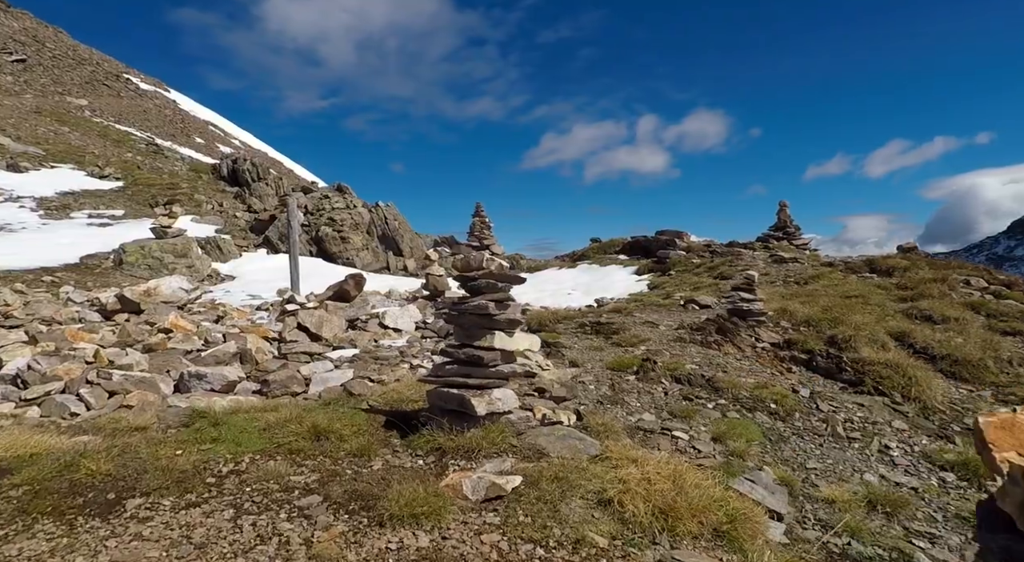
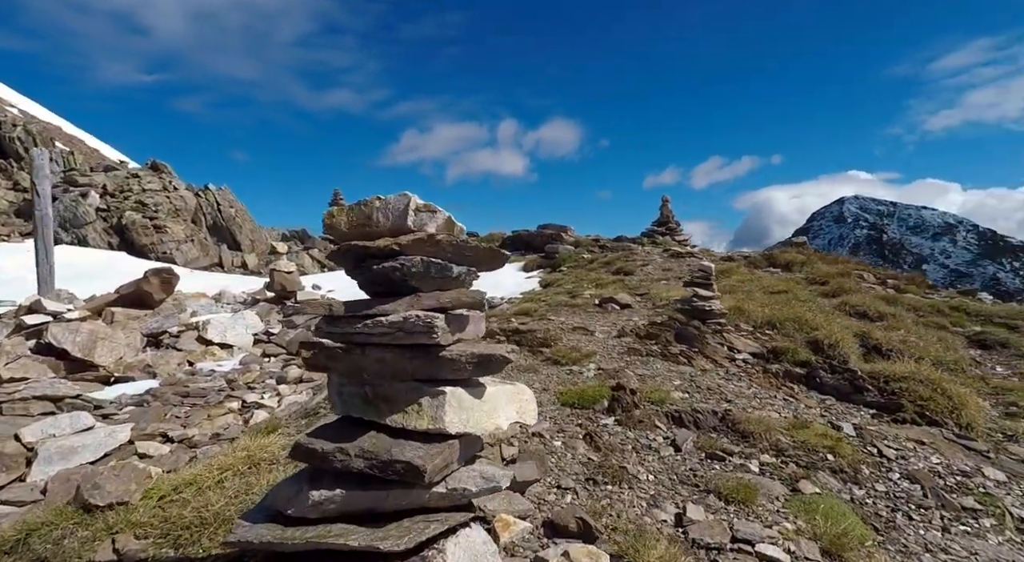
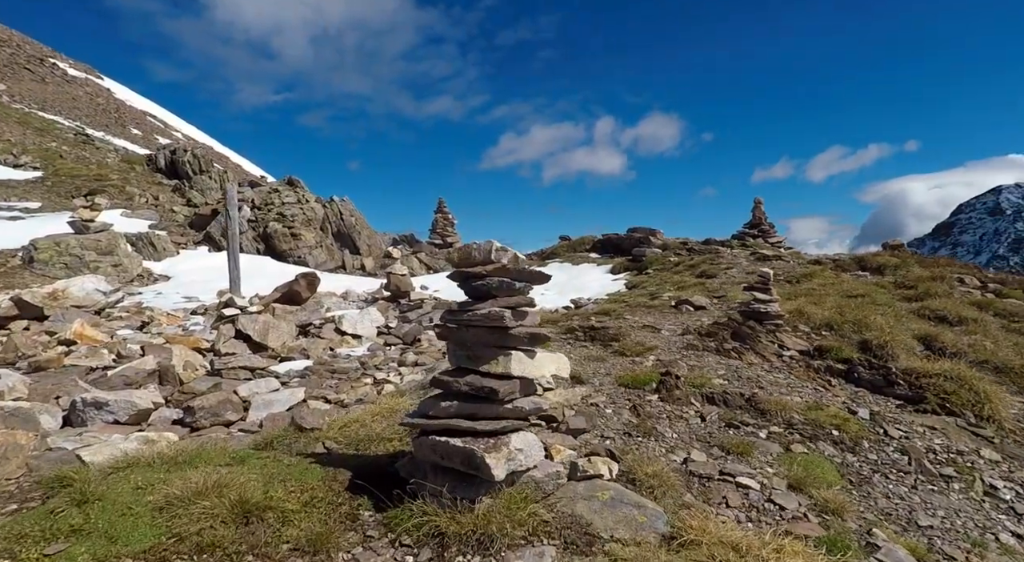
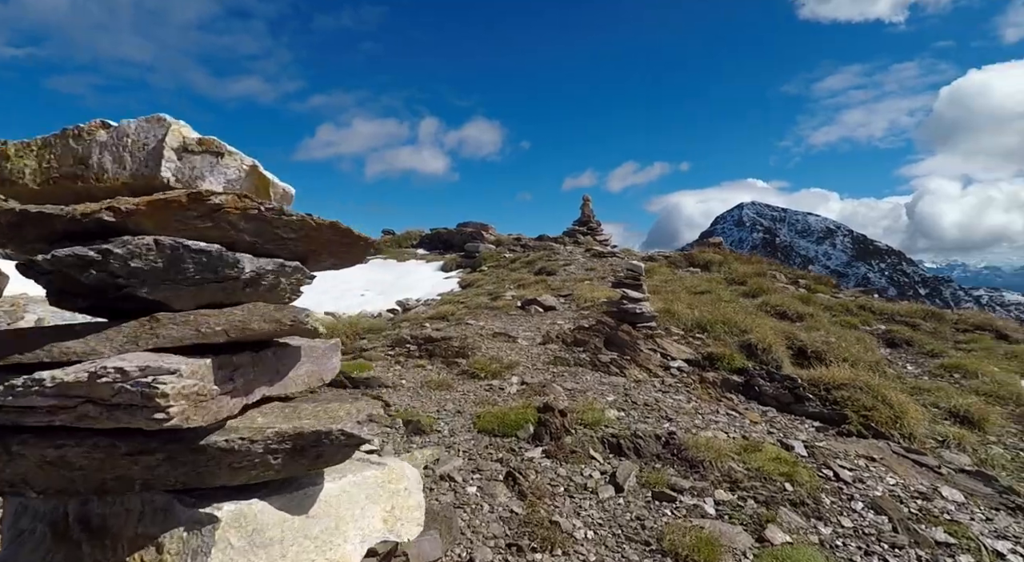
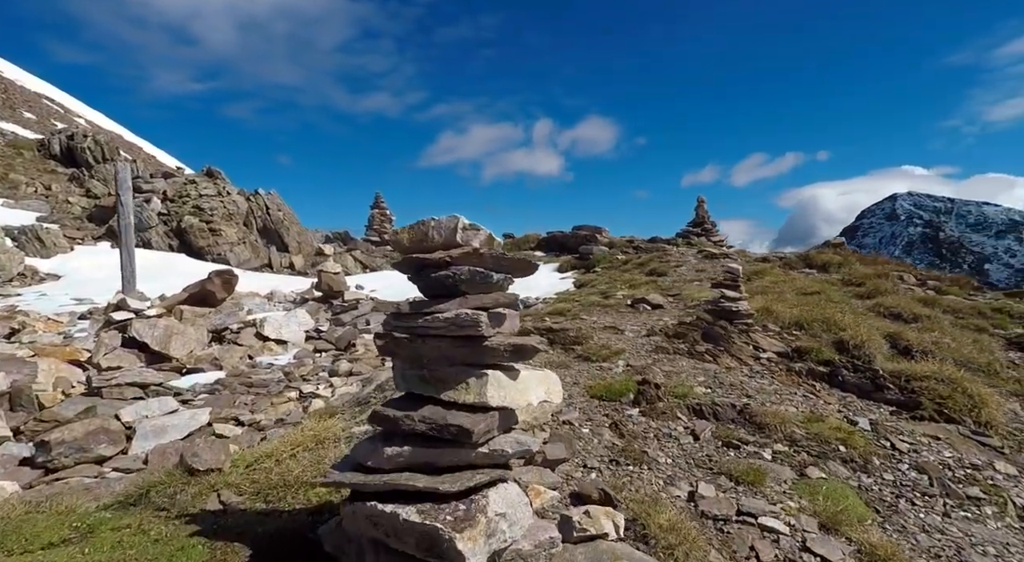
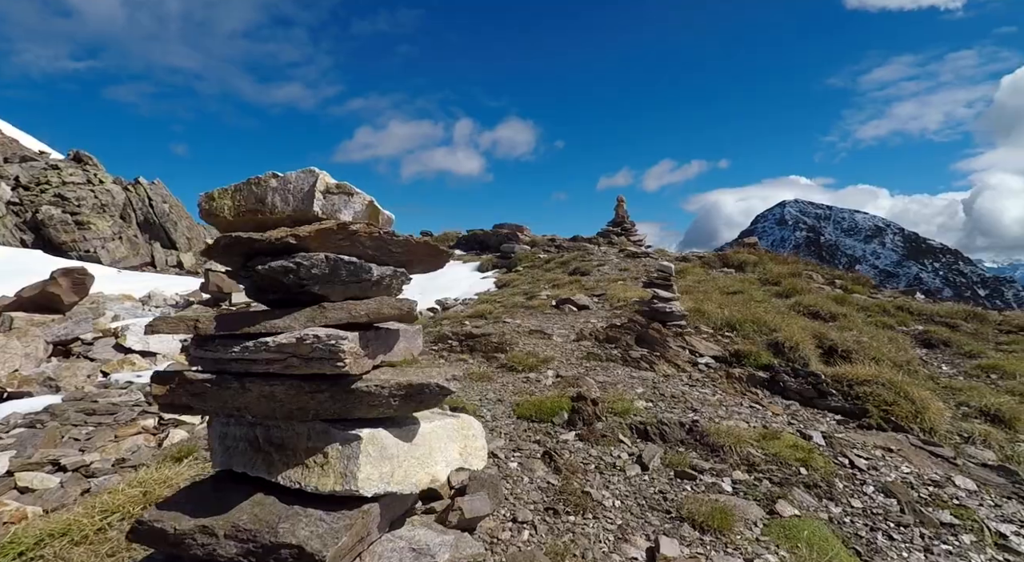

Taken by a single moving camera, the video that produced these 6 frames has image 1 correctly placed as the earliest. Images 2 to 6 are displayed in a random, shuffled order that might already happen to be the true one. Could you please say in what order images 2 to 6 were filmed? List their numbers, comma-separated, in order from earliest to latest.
3, 5, 2, 6, 4
